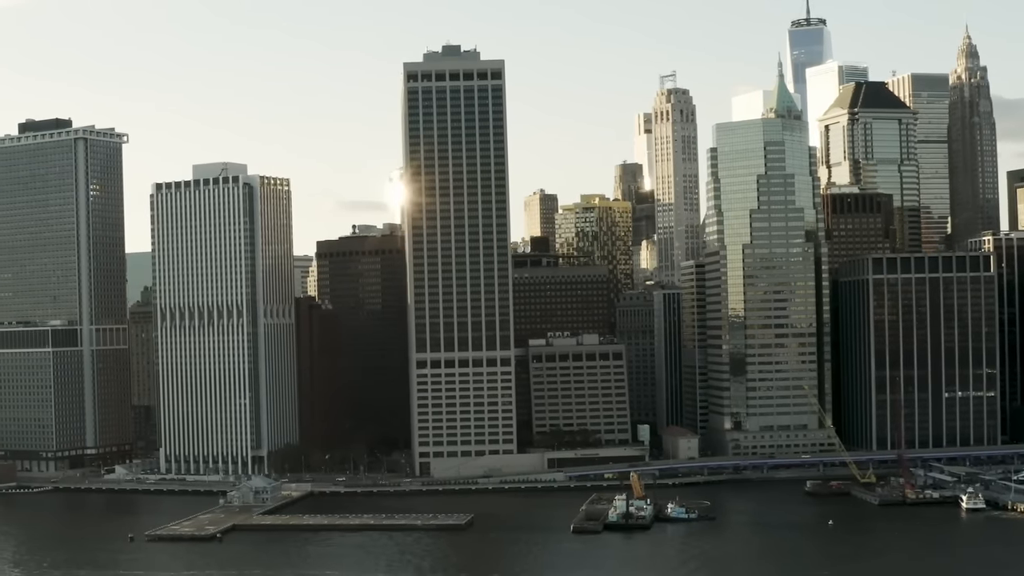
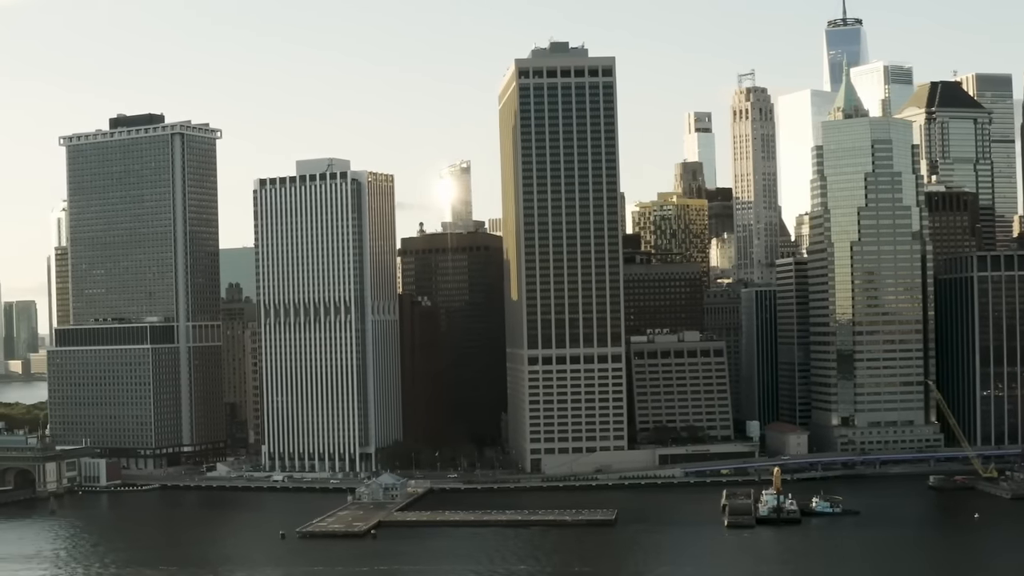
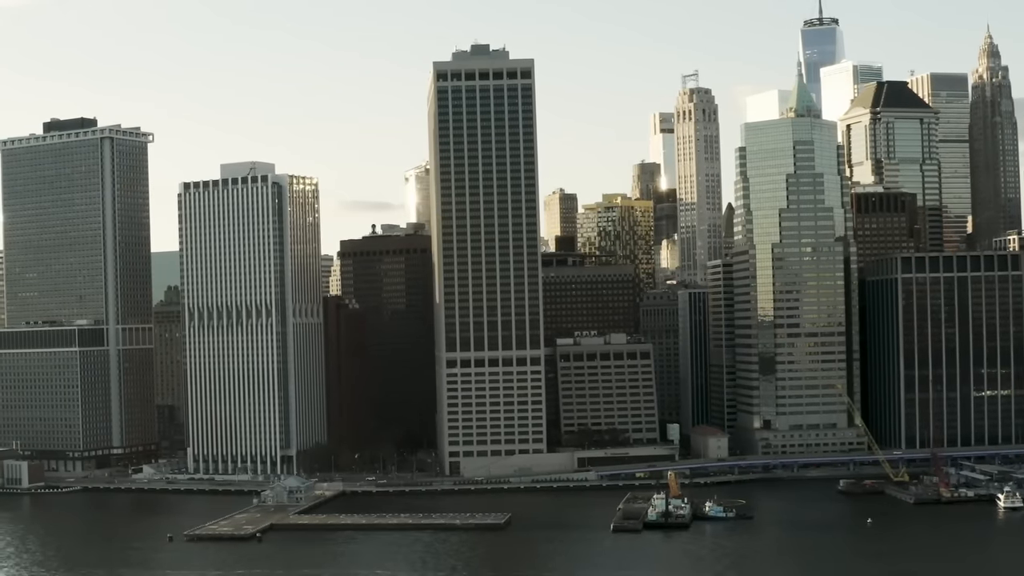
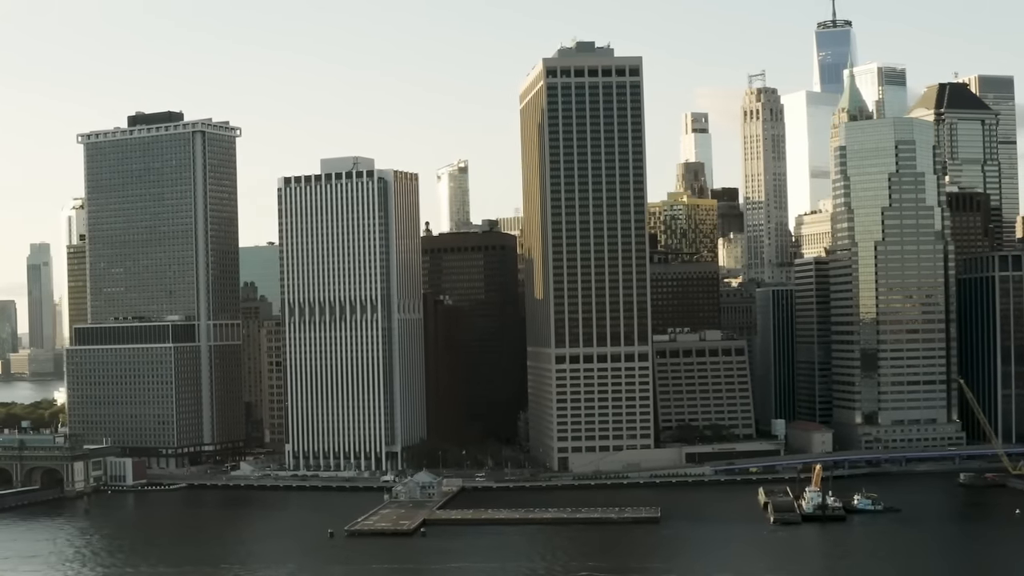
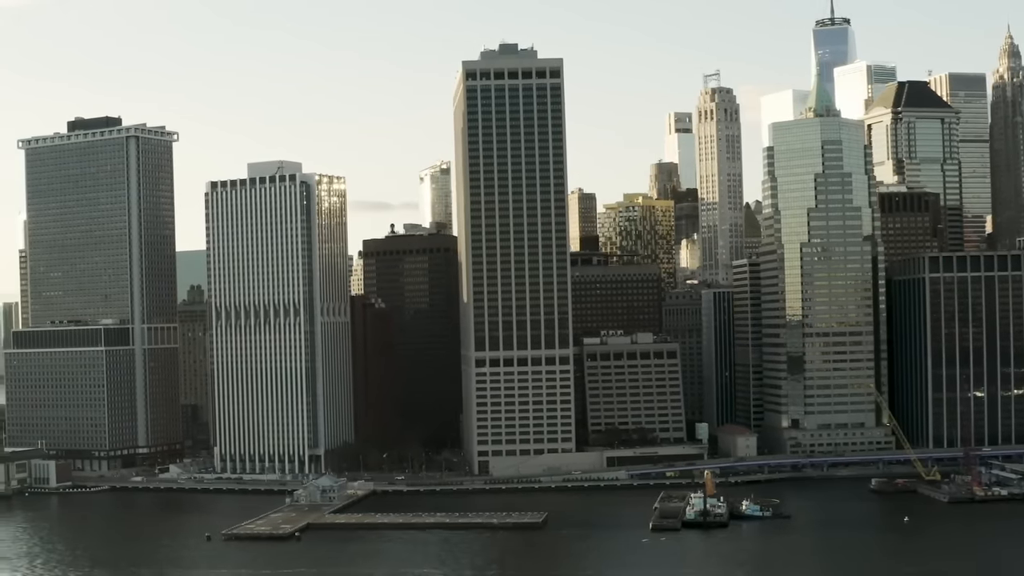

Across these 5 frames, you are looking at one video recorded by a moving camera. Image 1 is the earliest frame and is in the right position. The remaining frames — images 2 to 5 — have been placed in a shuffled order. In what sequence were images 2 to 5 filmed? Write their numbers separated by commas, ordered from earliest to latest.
3, 5, 2, 4
